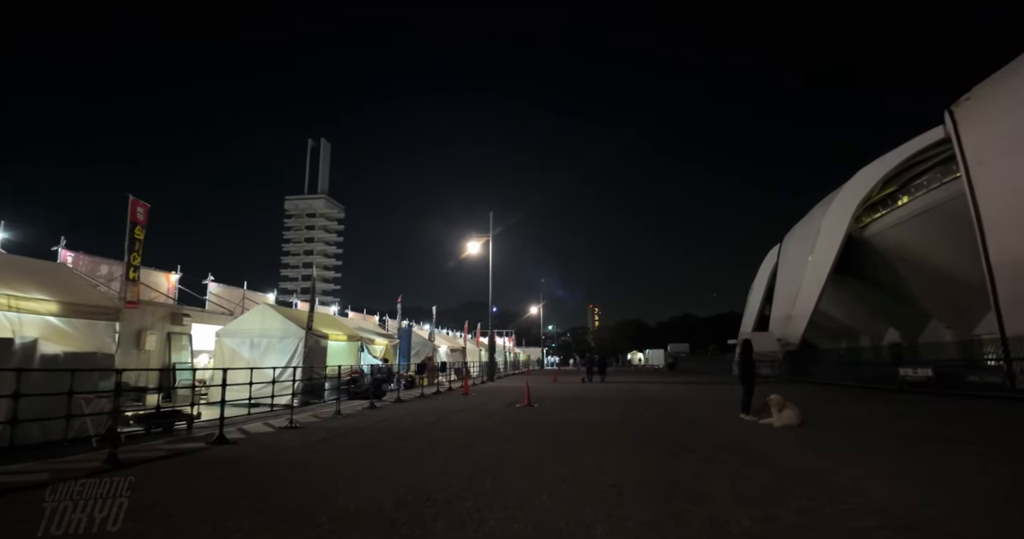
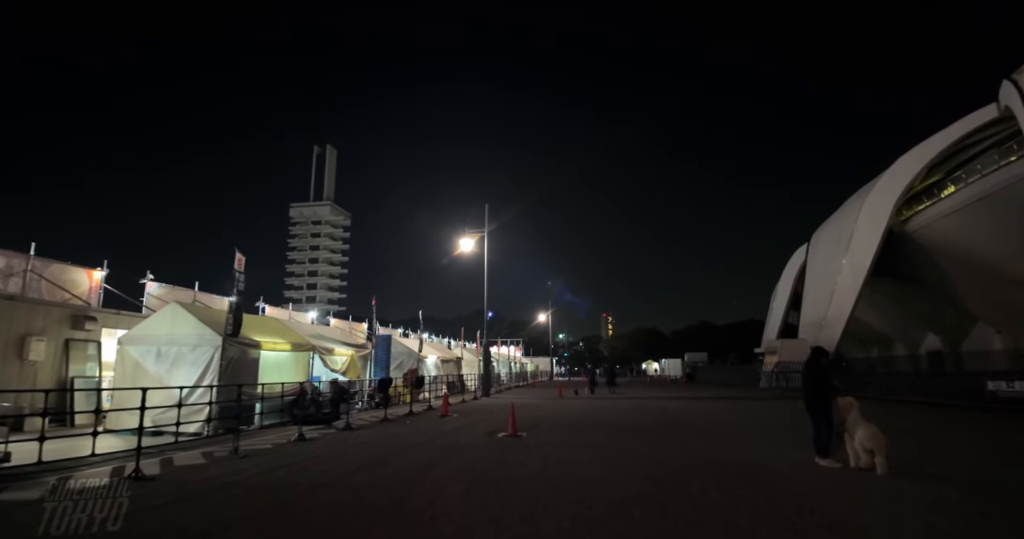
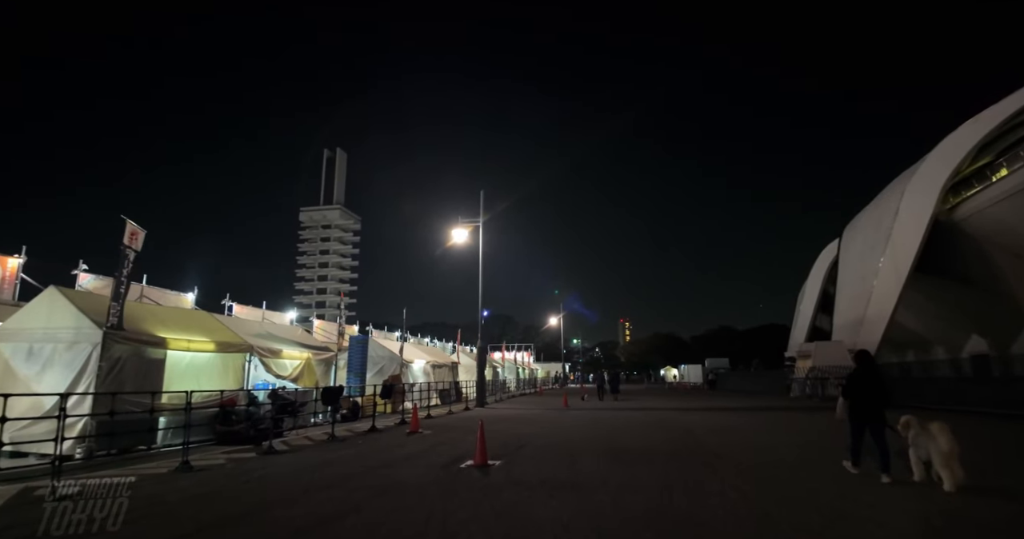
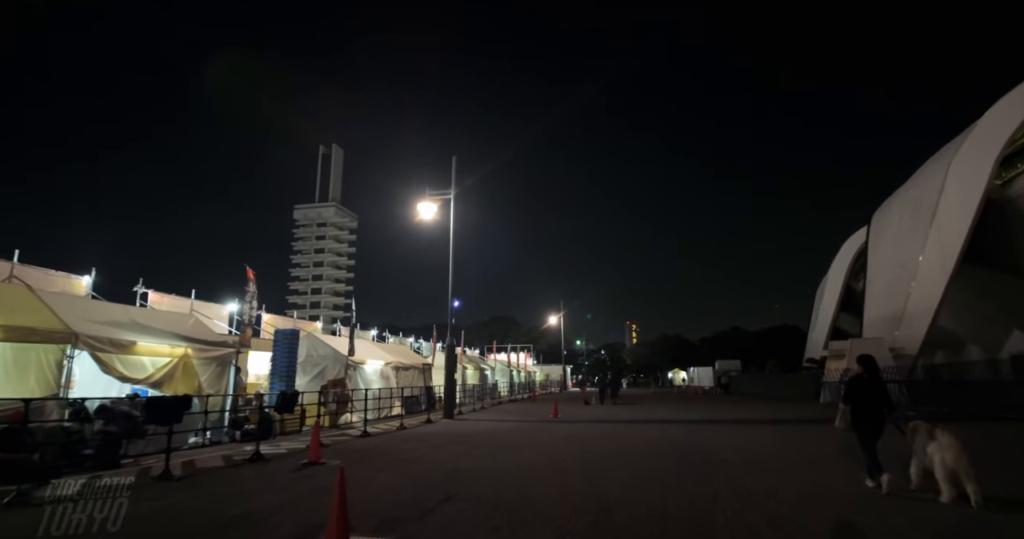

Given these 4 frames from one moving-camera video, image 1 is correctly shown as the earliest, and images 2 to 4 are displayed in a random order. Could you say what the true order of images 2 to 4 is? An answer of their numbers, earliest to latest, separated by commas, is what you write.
2, 3, 4
